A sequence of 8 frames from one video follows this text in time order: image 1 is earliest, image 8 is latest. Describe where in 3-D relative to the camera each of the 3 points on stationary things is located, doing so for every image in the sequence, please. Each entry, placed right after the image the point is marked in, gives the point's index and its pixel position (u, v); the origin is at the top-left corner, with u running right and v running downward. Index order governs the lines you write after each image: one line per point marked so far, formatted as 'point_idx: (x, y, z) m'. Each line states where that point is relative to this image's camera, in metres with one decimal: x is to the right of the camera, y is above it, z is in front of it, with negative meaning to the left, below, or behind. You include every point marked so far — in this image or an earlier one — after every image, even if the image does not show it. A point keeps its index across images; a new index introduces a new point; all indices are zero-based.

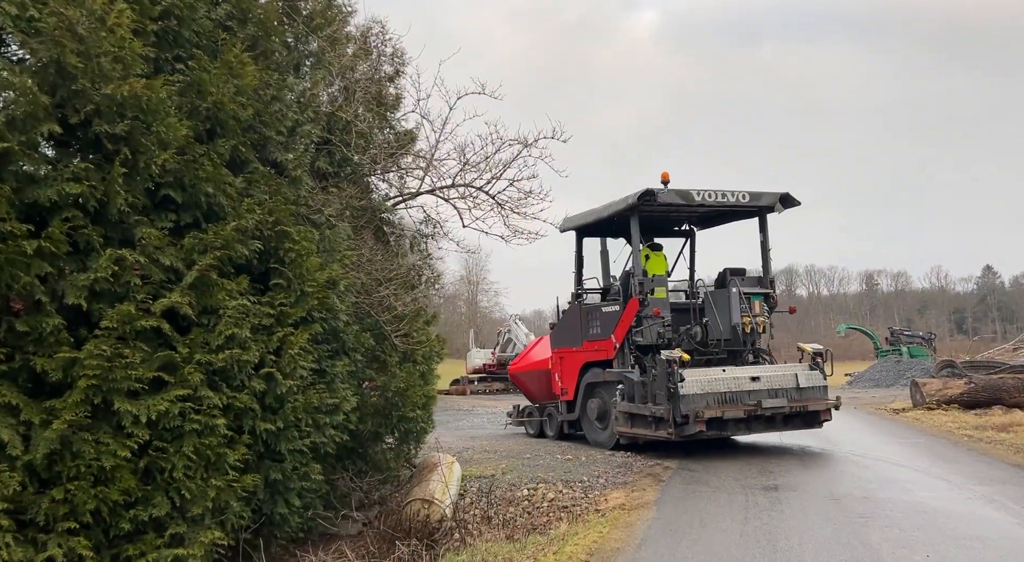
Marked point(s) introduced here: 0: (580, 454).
0: (+1.0, -2.5, +11.1) m
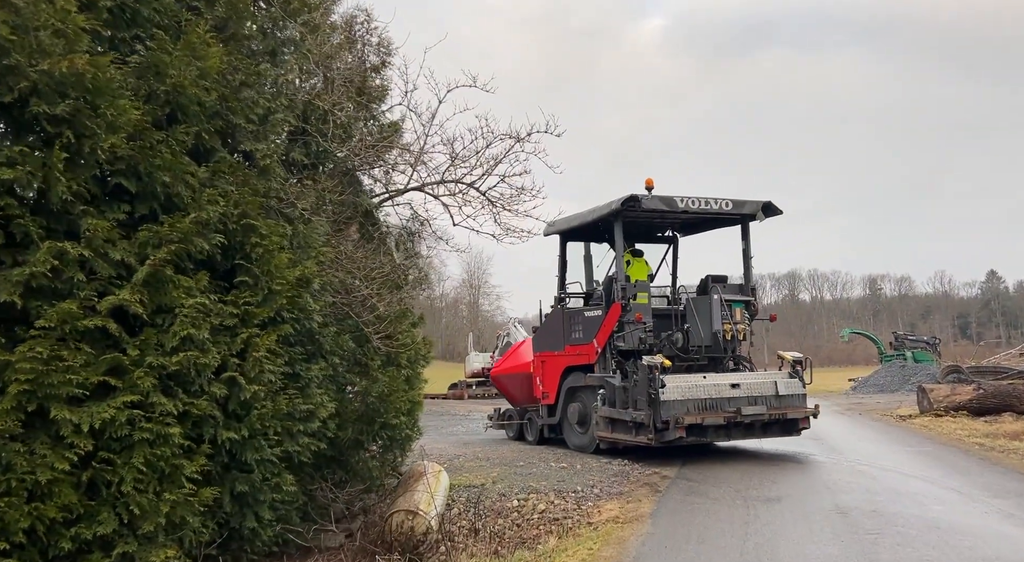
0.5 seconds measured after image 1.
0: (+0.9, -2.5, +10.7) m
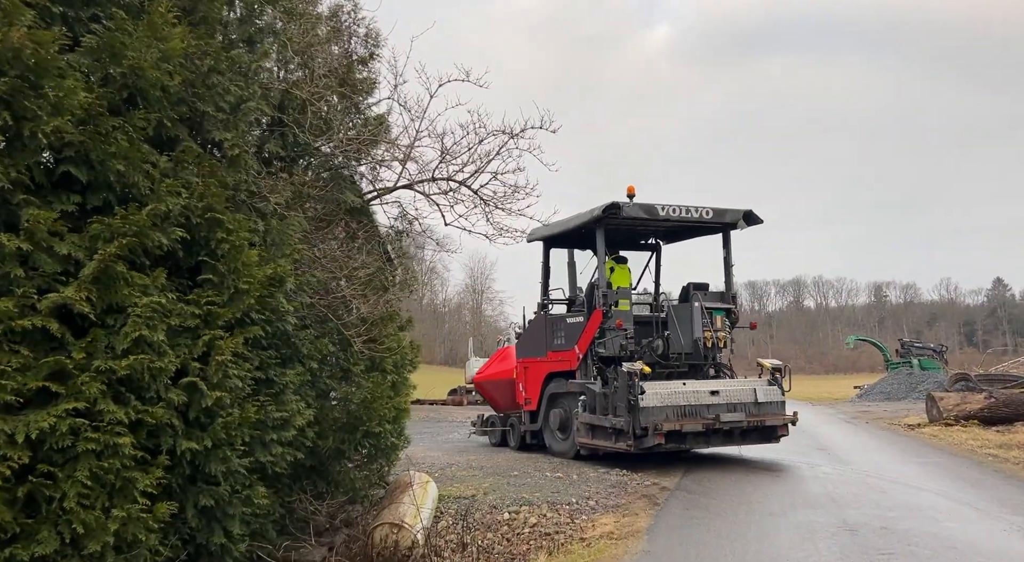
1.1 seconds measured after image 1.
0: (+0.8, -2.6, +10.3) m
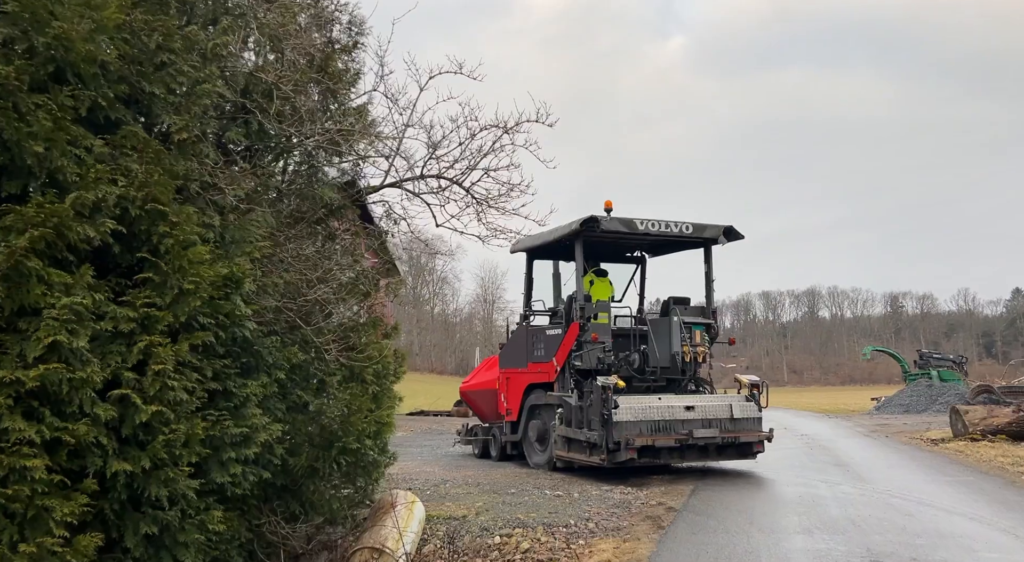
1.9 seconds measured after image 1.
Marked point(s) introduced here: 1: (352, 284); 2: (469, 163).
0: (+0.7, -2.6, +9.7) m
1: (-1.5, 0.0, +7.0) m
2: (-0.5, +1.2, +8.1) m
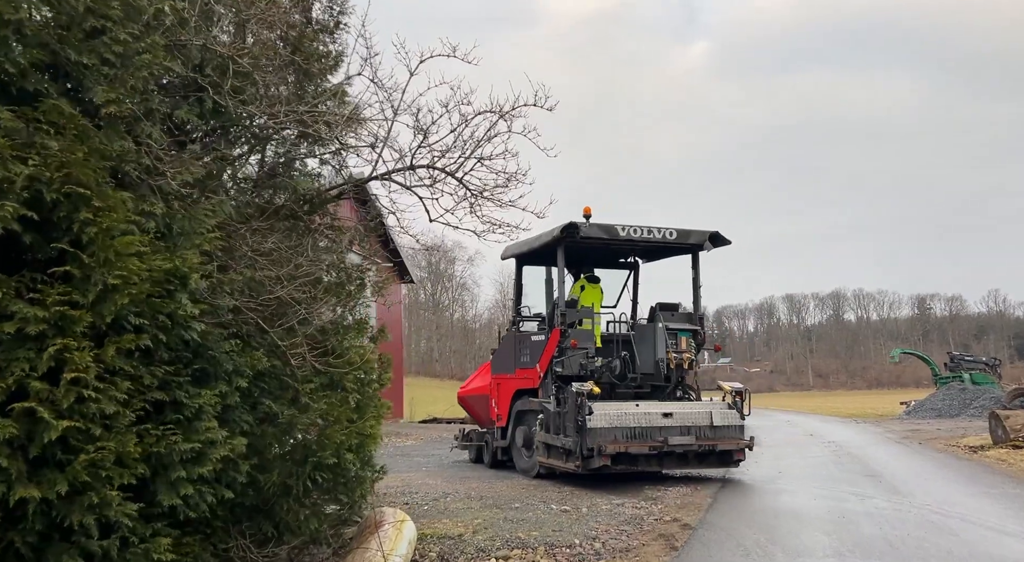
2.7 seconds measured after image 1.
0: (+0.8, -2.6, +9.0) m
1: (-1.5, 0.0, +6.4) m
2: (-0.5, +1.3, +7.4) m
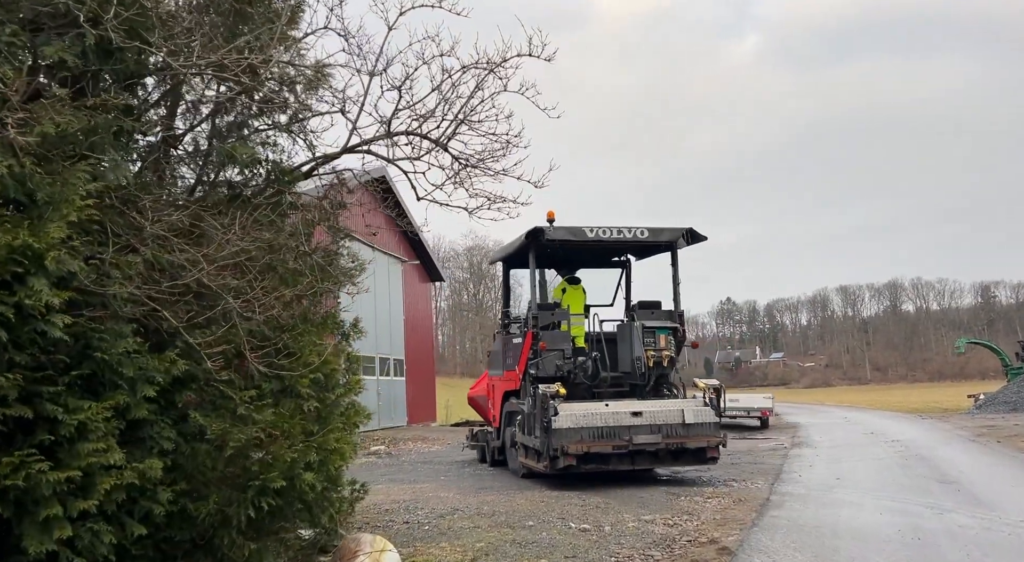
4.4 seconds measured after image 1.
0: (+0.9, -2.5, +7.8) m
1: (-1.6, +0.1, +5.4) m
2: (-0.5, +1.4, +6.3) m
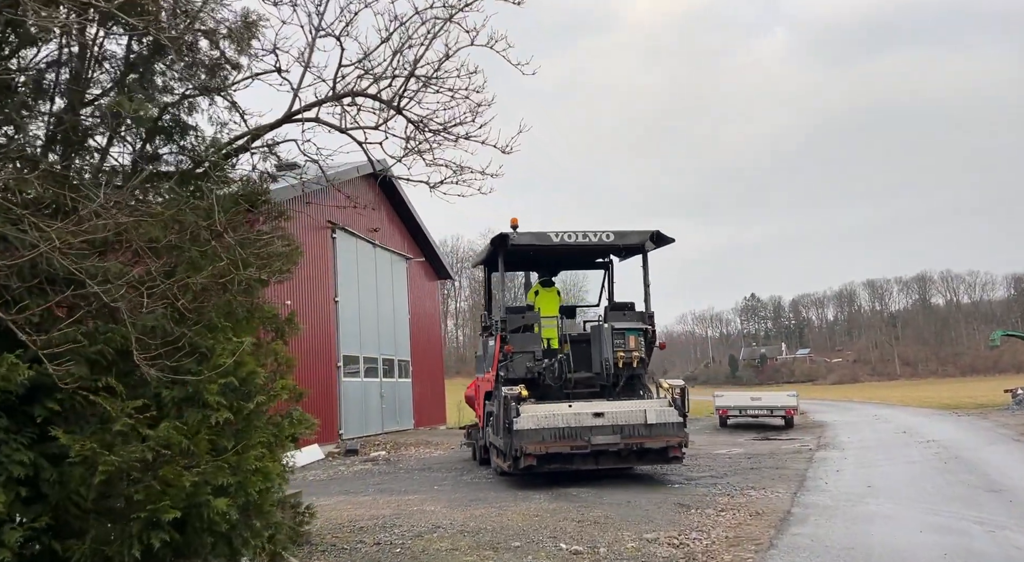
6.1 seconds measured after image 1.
0: (+0.8, -2.3, +6.8) m
1: (-1.9, +0.2, +4.4) m
2: (-0.8, +1.5, +5.4) m
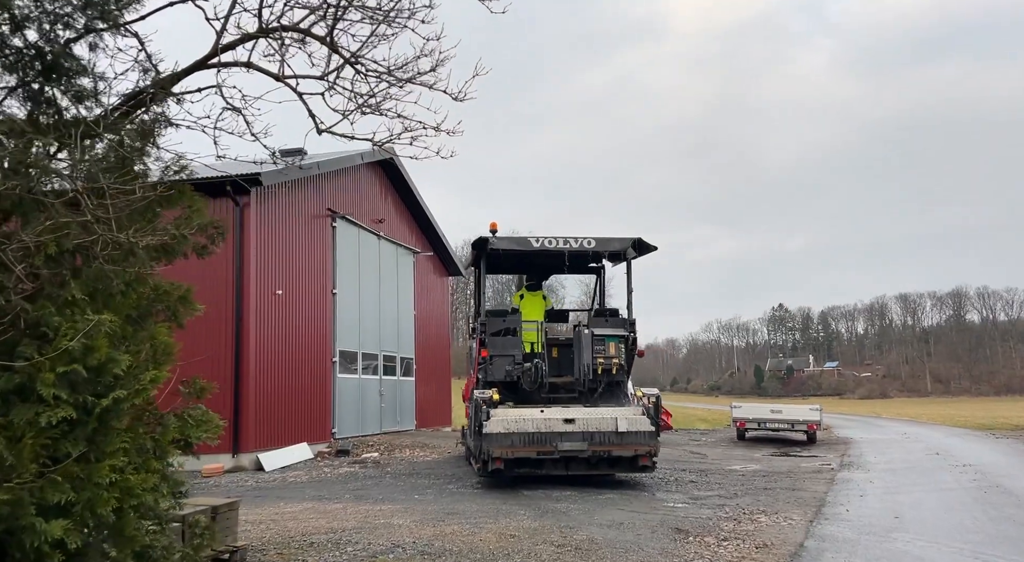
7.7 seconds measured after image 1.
0: (+0.5, -2.2, +5.8) m
1: (-2.2, +0.4, +3.5) m
2: (-1.0, +1.6, +4.4) m
